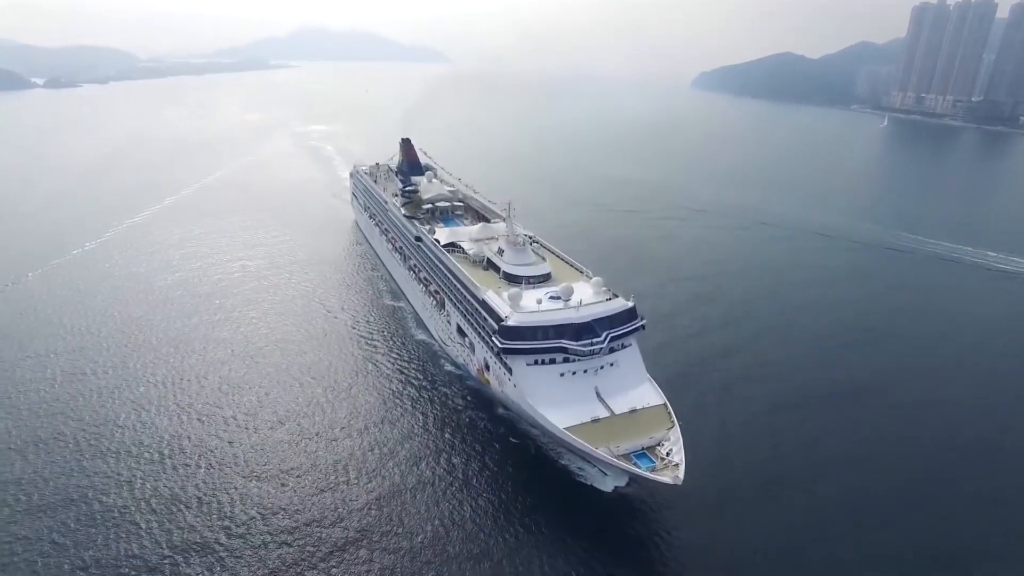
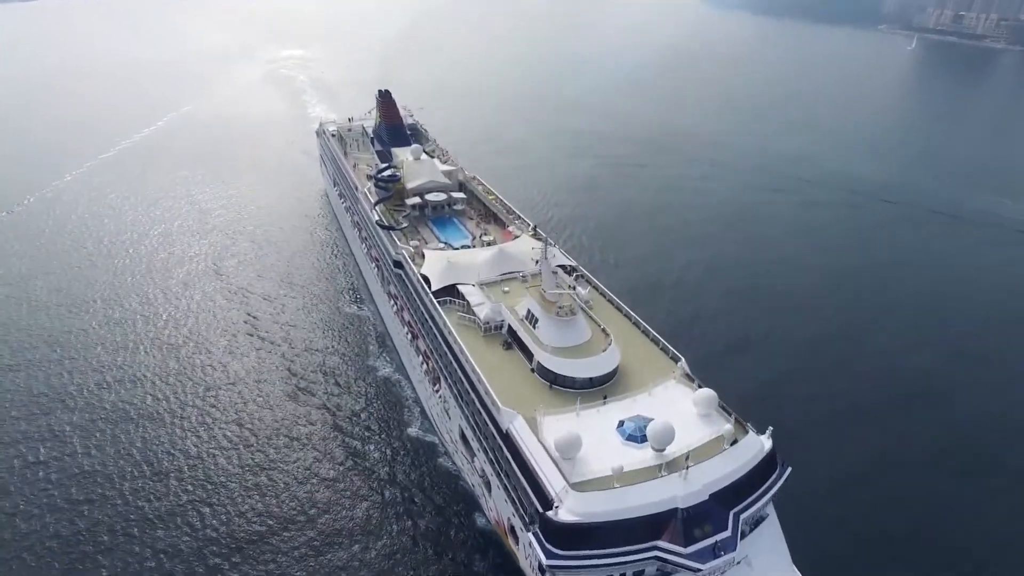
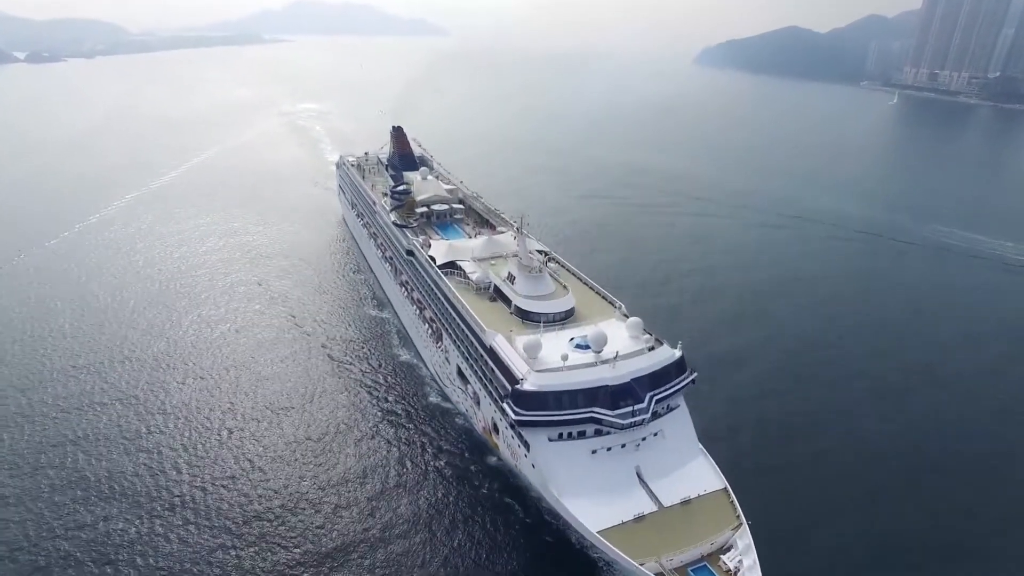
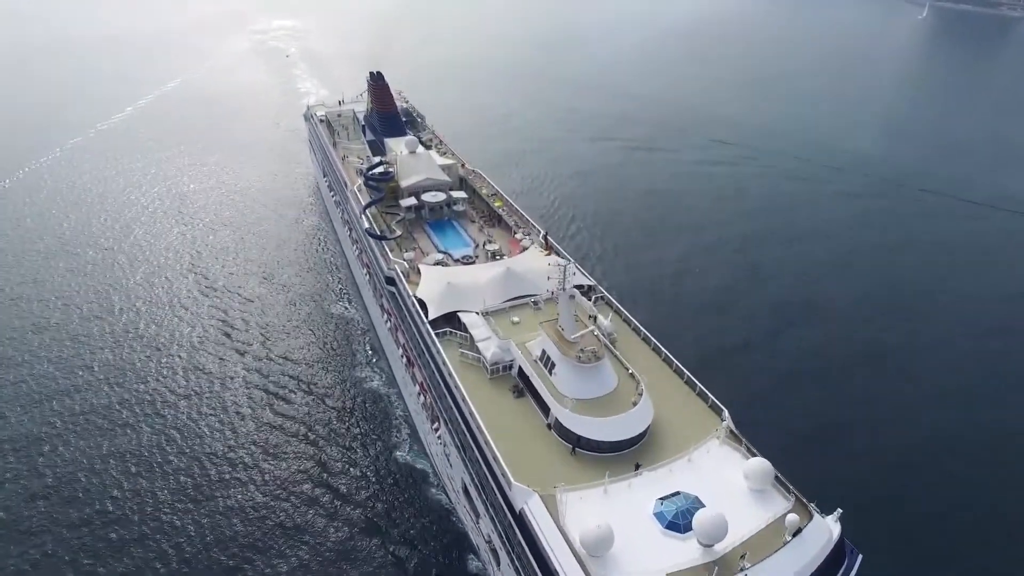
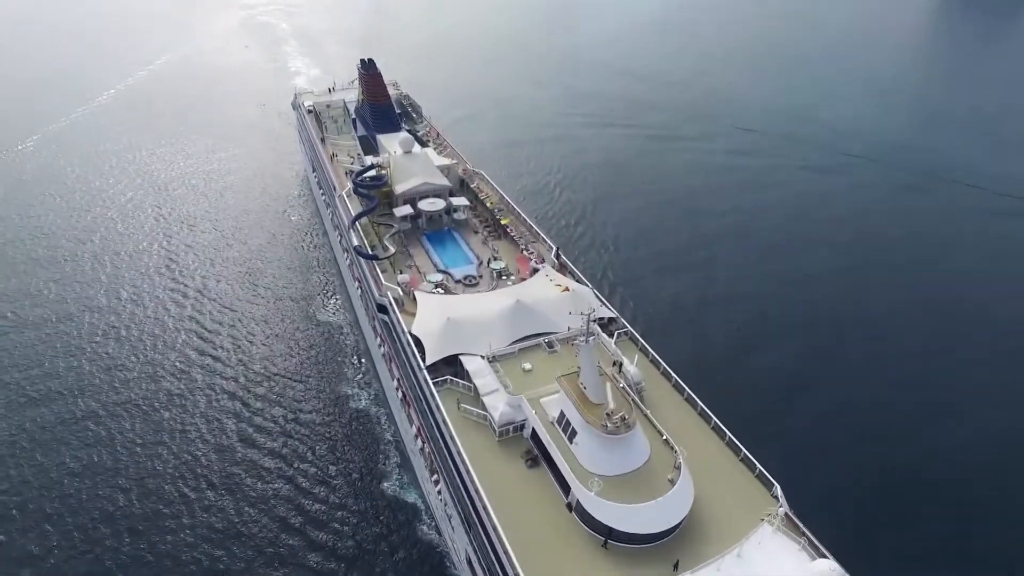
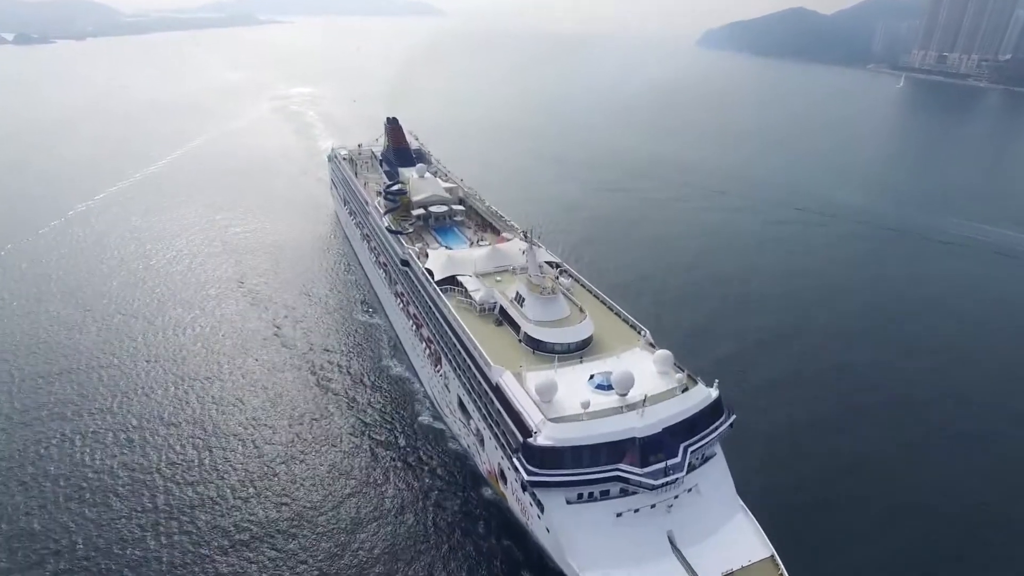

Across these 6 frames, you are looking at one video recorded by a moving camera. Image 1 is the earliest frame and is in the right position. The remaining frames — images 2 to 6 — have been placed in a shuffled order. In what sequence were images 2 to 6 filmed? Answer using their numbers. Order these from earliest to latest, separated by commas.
3, 6, 2, 4, 5
